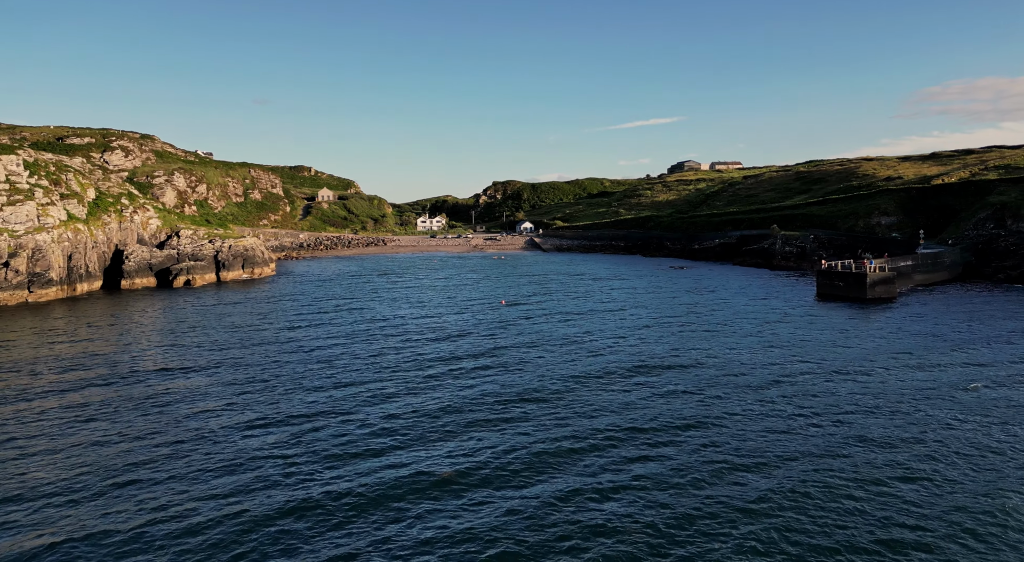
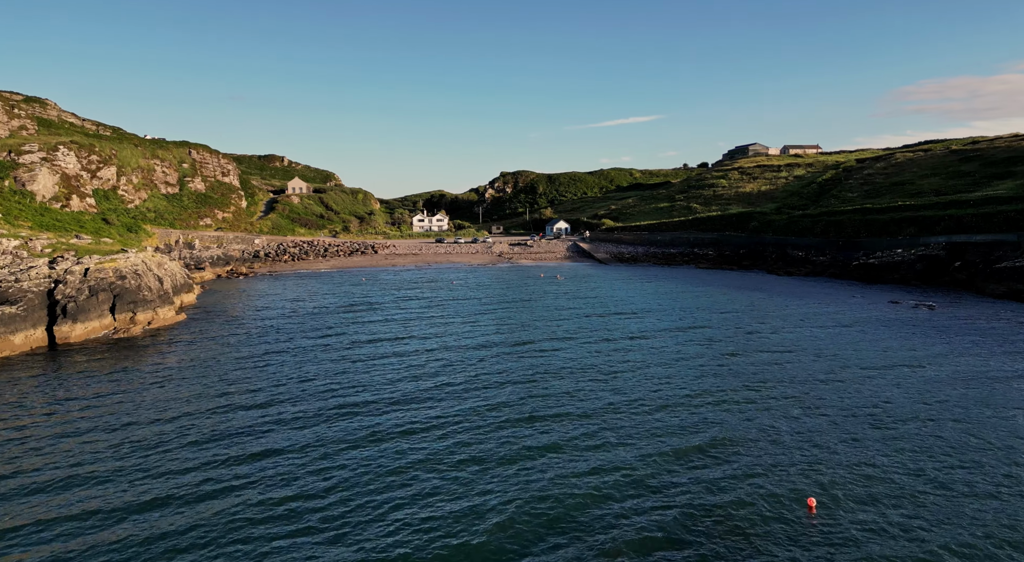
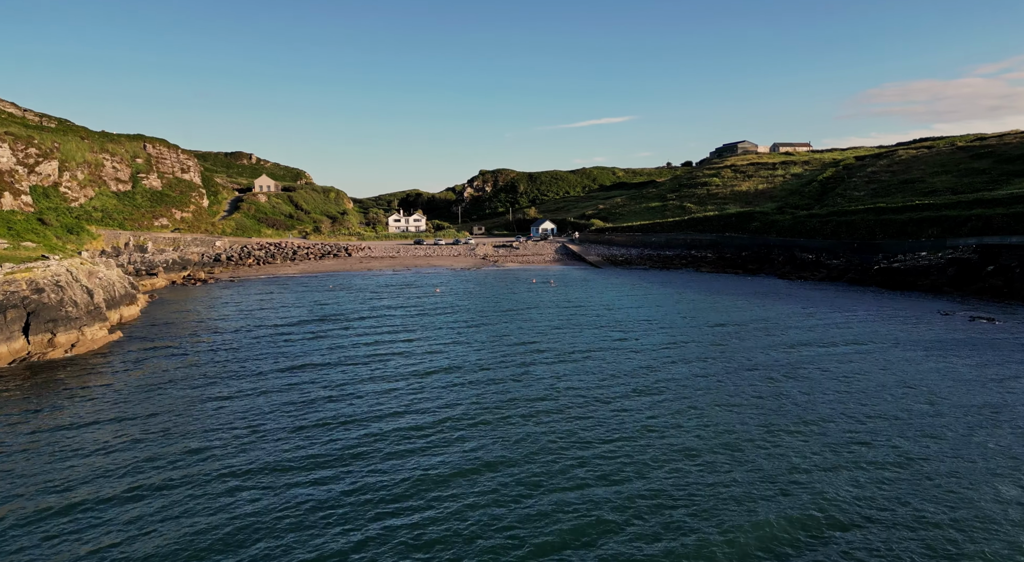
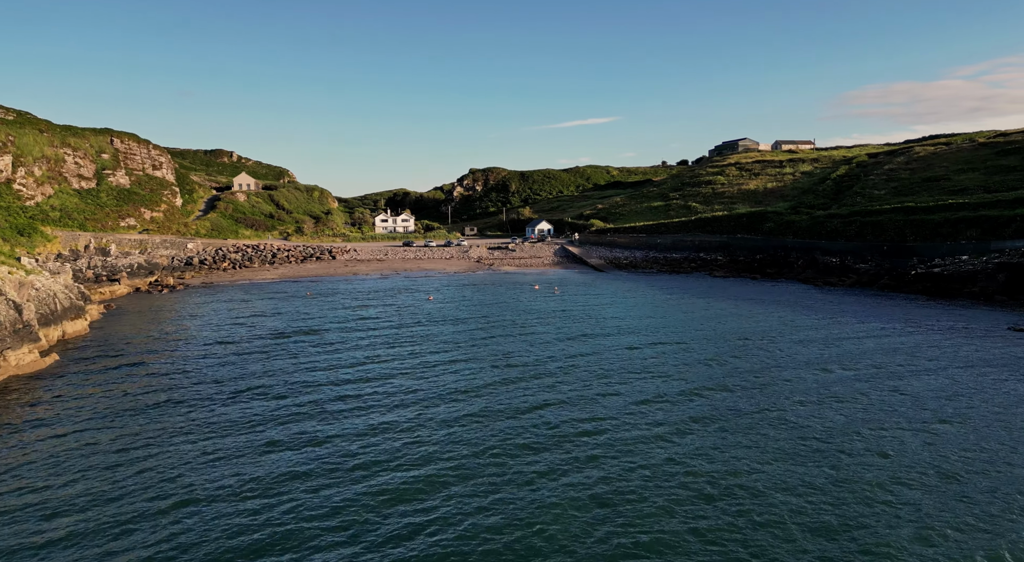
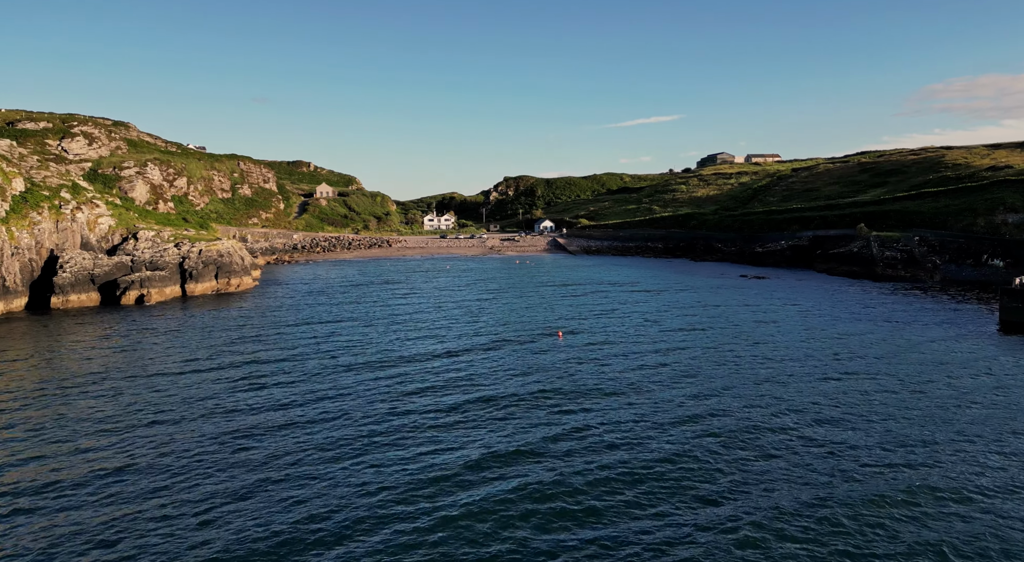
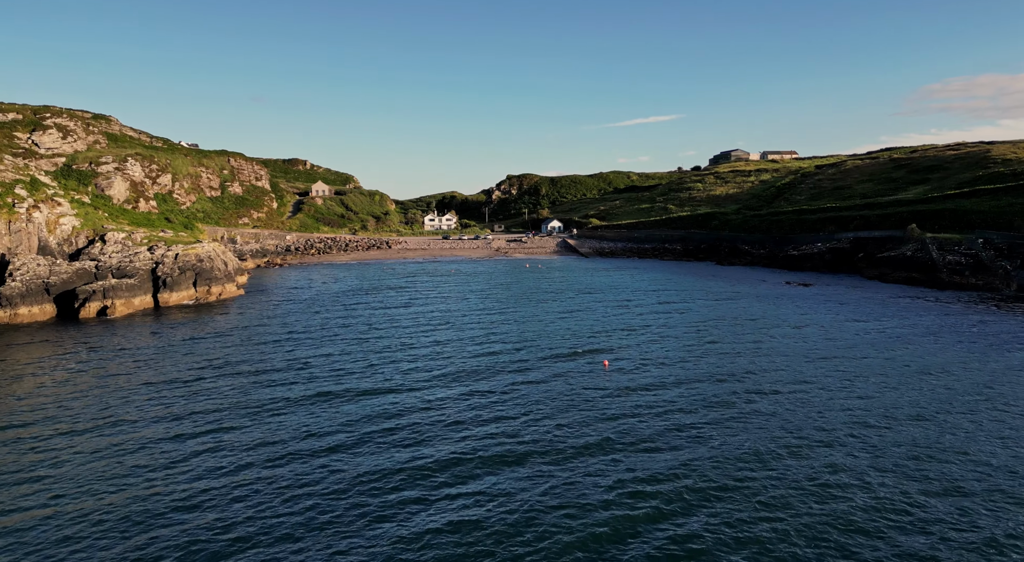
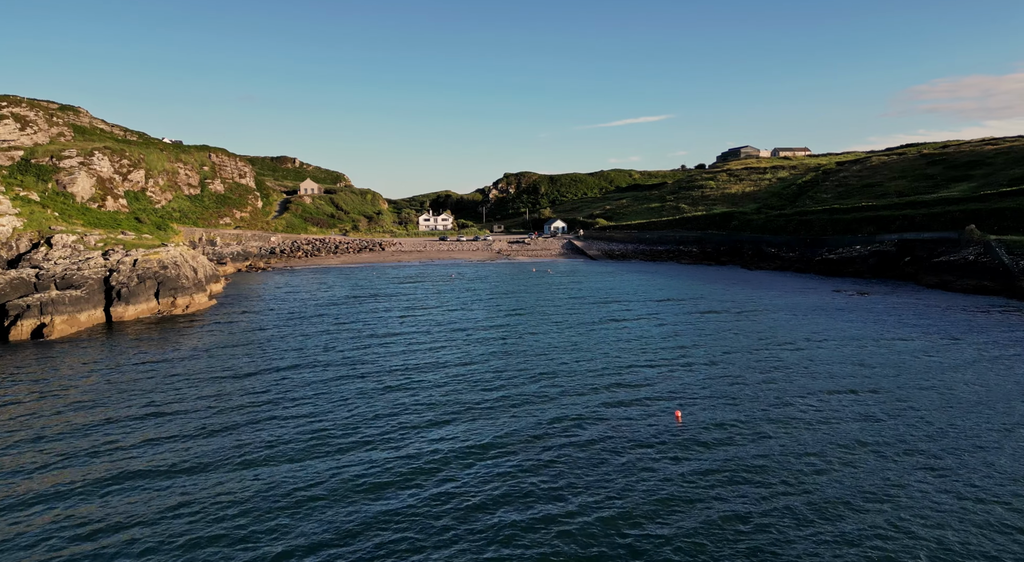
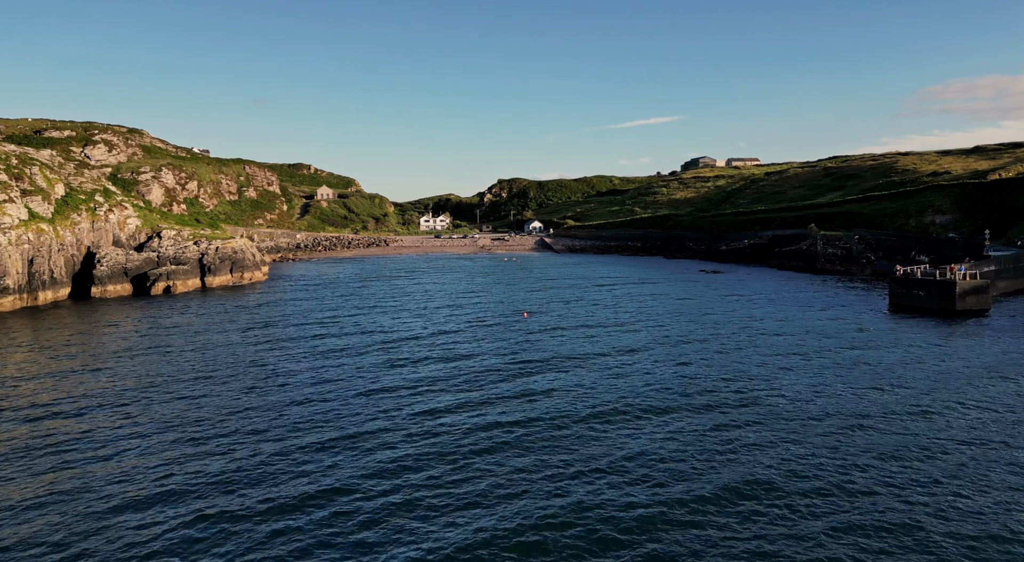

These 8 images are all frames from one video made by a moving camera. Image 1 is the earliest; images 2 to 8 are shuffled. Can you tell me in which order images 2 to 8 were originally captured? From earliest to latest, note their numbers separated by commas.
8, 5, 6, 7, 2, 3, 4
